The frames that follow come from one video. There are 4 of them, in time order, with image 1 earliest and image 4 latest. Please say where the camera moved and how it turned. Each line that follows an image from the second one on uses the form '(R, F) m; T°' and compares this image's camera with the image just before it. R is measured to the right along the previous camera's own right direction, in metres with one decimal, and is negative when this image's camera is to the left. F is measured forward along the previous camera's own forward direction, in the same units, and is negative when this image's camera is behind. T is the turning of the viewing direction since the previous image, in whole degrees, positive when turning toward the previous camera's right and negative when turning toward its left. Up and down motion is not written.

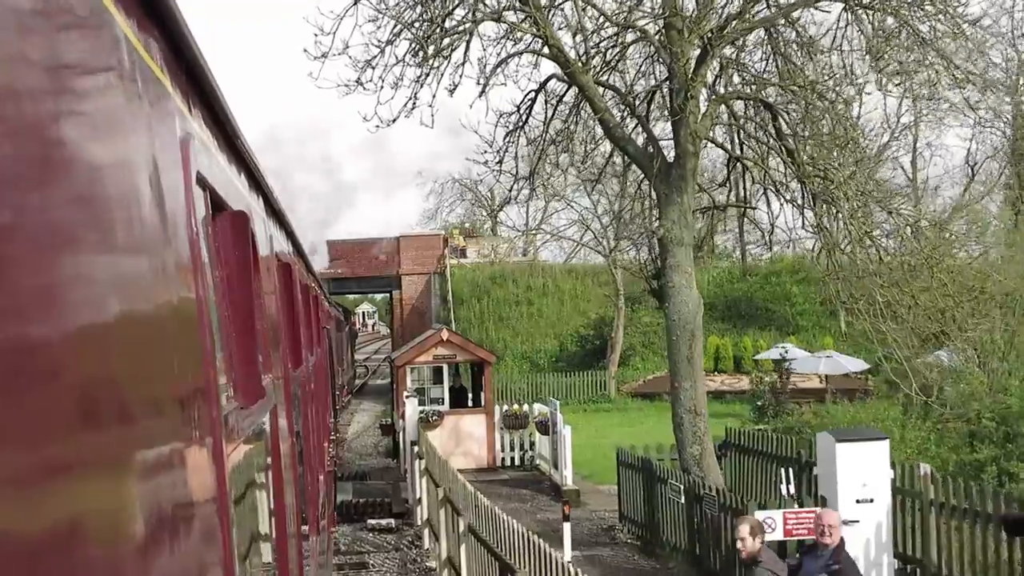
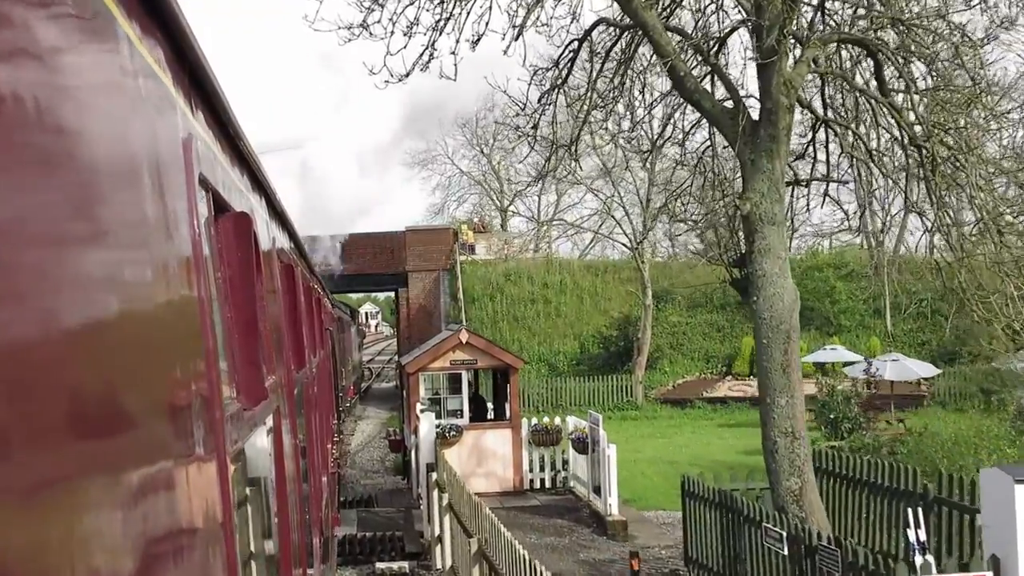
(-0.2, +1.1) m; 0°
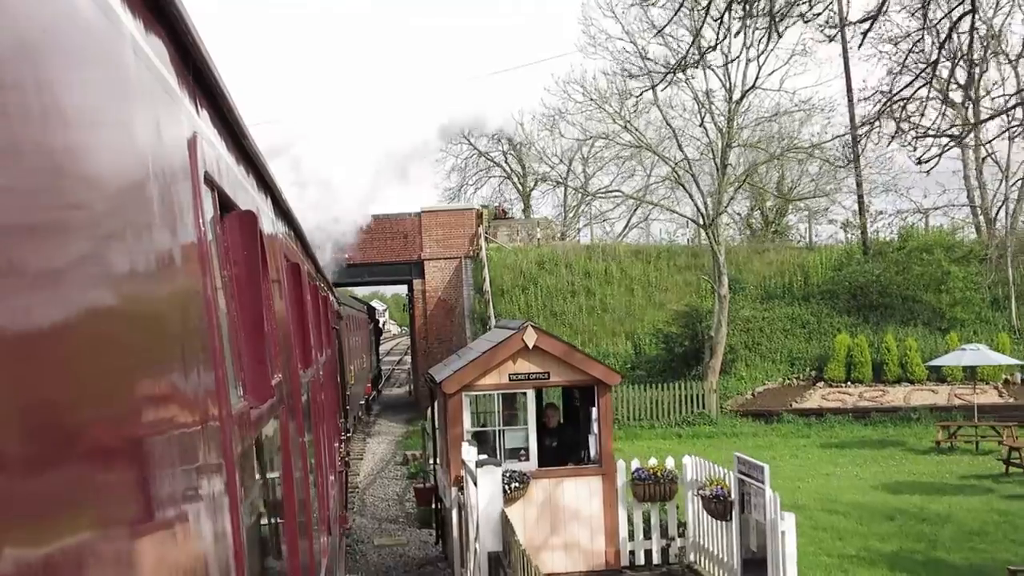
(-0.4, +2.3) m; 0°
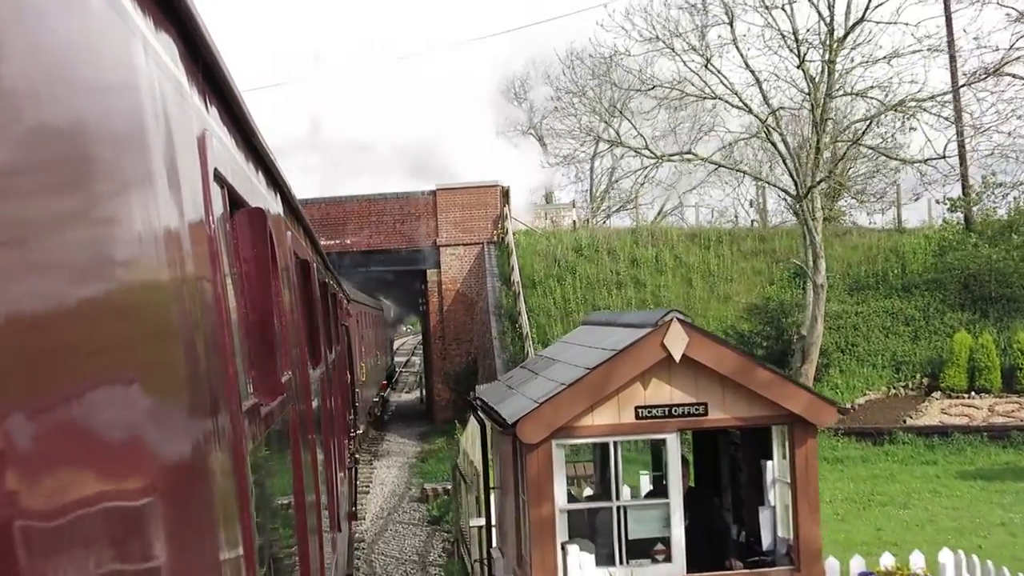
(-0.3, +2.0) m; 0°
